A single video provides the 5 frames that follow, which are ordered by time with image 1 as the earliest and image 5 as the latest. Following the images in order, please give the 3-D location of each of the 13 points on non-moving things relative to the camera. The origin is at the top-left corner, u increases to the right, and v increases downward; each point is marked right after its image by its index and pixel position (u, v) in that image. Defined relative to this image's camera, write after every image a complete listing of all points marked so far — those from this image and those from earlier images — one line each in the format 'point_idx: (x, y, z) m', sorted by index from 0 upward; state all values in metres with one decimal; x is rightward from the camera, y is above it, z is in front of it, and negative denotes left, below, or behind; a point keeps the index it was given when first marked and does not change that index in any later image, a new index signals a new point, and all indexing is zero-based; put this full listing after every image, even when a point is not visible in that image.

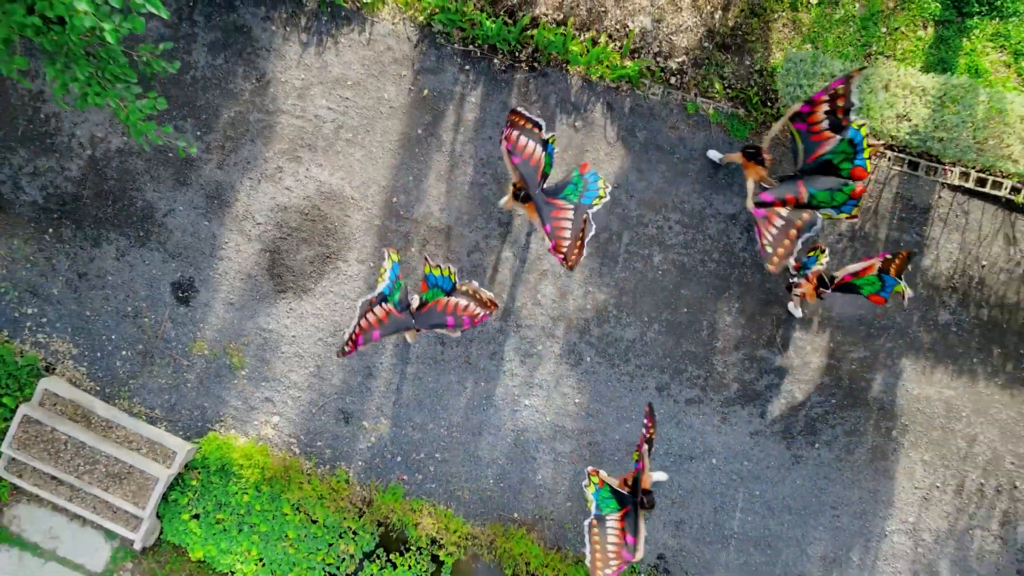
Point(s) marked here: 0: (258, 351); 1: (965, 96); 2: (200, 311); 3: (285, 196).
0: (-1.6, -0.4, +6.1) m
1: (+2.5, +1.1, +5.6) m
2: (-2.0, -0.1, +6.1) m
3: (-1.4, +0.6, +6.1) m
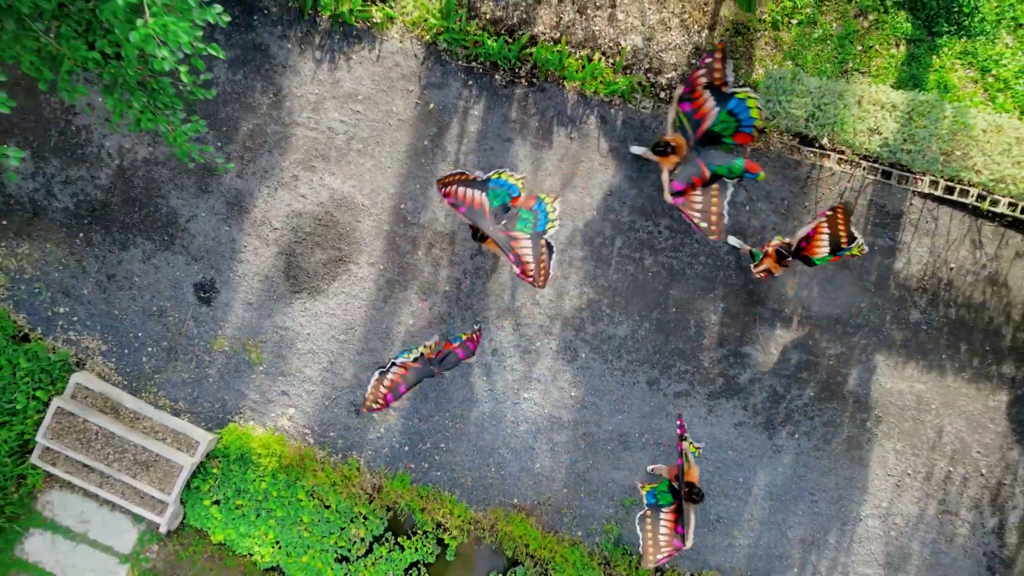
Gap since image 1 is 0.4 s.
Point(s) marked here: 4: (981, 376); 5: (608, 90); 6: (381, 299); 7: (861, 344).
0: (-1.6, -0.4, +6.6) m
1: (+2.5, +1.1, +6.0) m
2: (-2.0, -0.1, +6.6) m
3: (-1.4, +0.6, +6.5) m
4: (+3.0, -0.6, +6.3) m
5: (+0.6, +1.3, +6.3) m
6: (-0.9, -0.1, +6.5) m
7: (+2.3, -0.4, +6.3) m
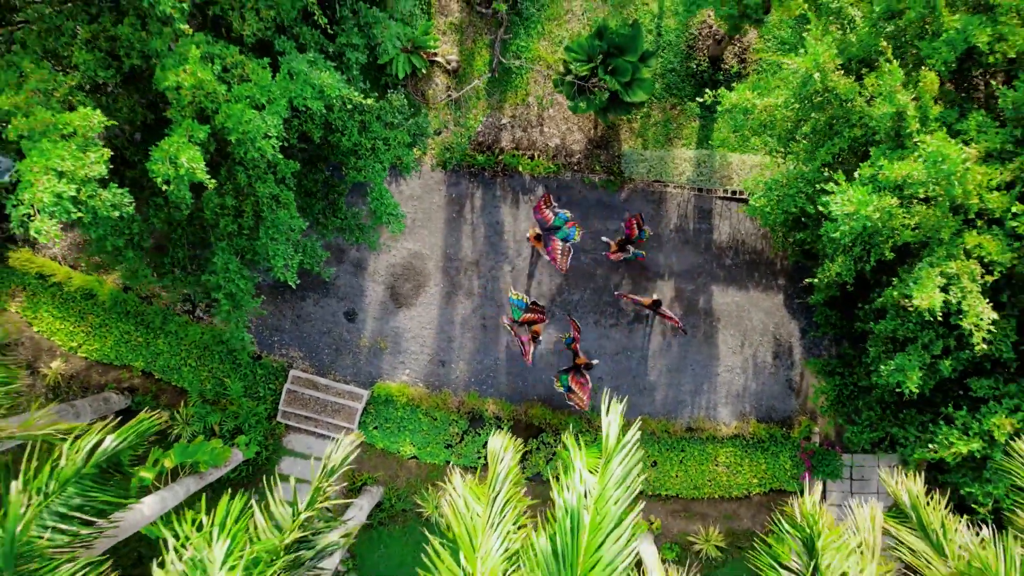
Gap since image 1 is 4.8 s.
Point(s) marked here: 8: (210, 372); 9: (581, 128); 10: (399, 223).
0: (-1.5, -0.6, +12.1) m
1: (+2.3, +1.5, +11.5) m
2: (-1.9, -0.4, +12.1) m
3: (-1.5, +0.4, +12.1) m
4: (+3.1, 0.0, +11.8) m
5: (+0.4, +1.4, +11.8) m
6: (-0.8, -0.2, +12.1) m
7: (+2.3, +0.1, +11.9) m
8: (-3.6, -1.0, +11.7) m
9: (+0.8, +1.9, +11.9) m
10: (-1.1, +0.6, +9.3) m
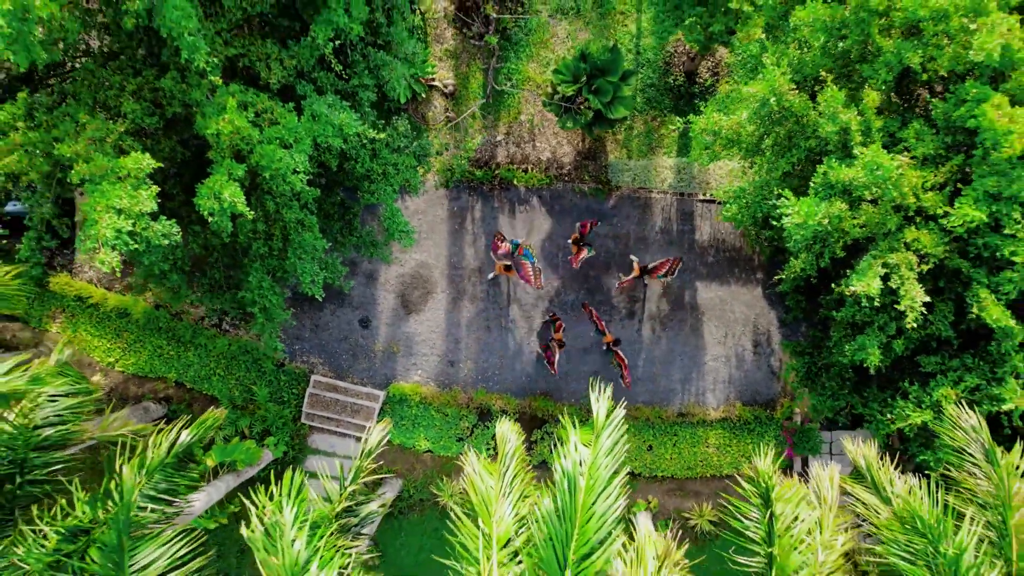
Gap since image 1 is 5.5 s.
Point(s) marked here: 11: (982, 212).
0: (-1.4, -0.7, +13.2) m
1: (+2.3, +1.6, +12.6) m
2: (-1.9, -0.6, +13.2) m
3: (-1.5, +0.2, +13.1) m
4: (+3.1, +0.1, +12.9) m
5: (+0.4, +1.4, +12.9) m
6: (-0.8, -0.3, +13.1) m
7: (+2.3, +0.1, +12.9) m
8: (-3.6, -1.2, +12.7) m
9: (+0.8, +1.9, +12.9) m
10: (-1.1, +0.5, +10.4) m
11: (+3.6, +0.6, +7.4) m
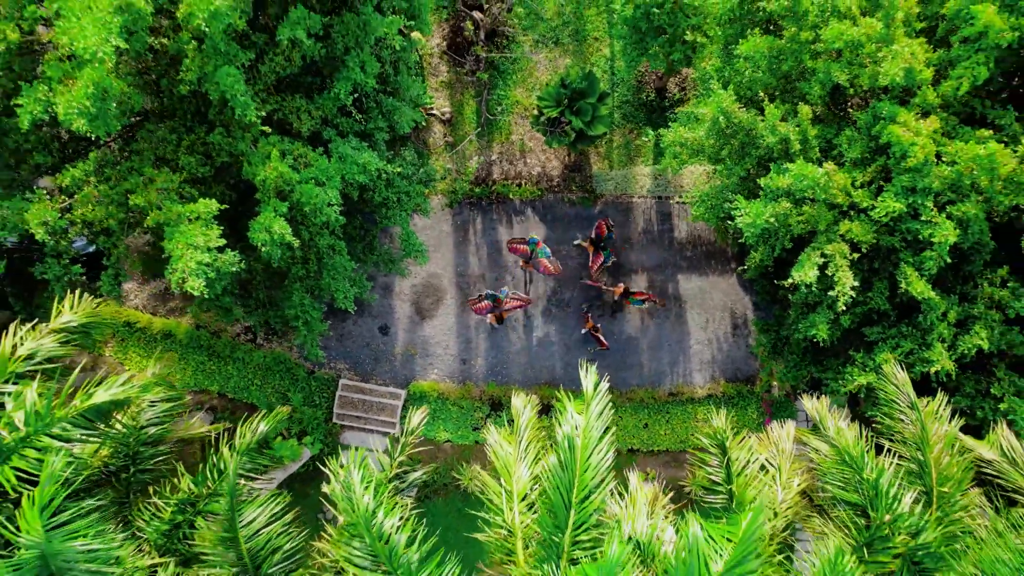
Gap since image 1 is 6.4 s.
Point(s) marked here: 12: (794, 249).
0: (-1.4, -0.9, +14.7) m
1: (+2.2, +1.7, +14.1) m
2: (-1.8, -0.7, +14.7) m
3: (-1.5, +0.1, +14.6) m
4: (+3.1, +0.2, +14.4) m
5: (+0.3, +1.4, +14.4) m
6: (-0.8, -0.3, +14.6) m
7: (+2.3, +0.2, +14.4) m
8: (-3.5, -1.5, +14.2) m
9: (+0.7, +1.9, +14.5) m
10: (-1.1, +0.4, +11.9) m
11: (+3.6, +0.8, +9.0) m
12: (+3.2, +0.4, +11.2) m
